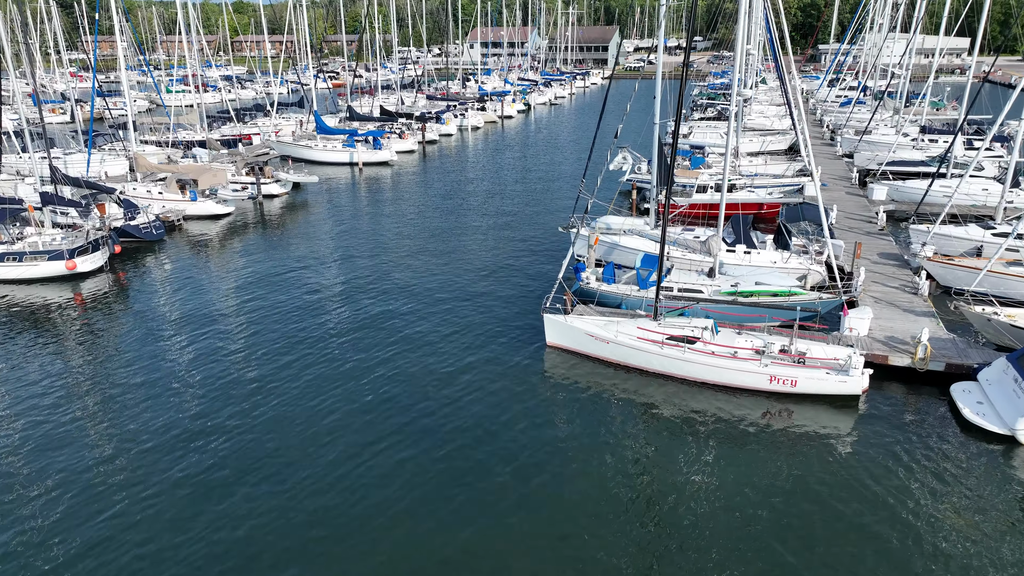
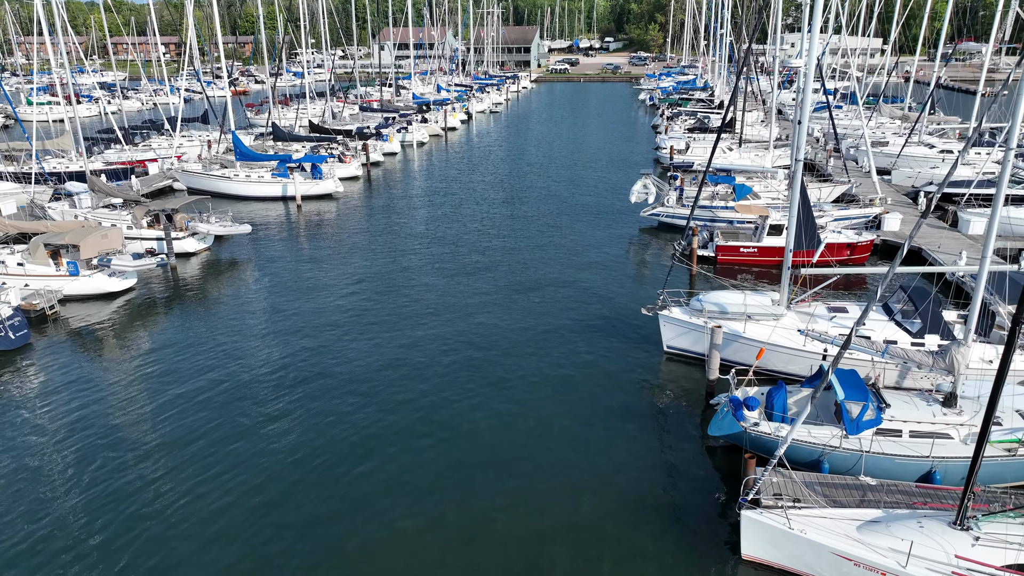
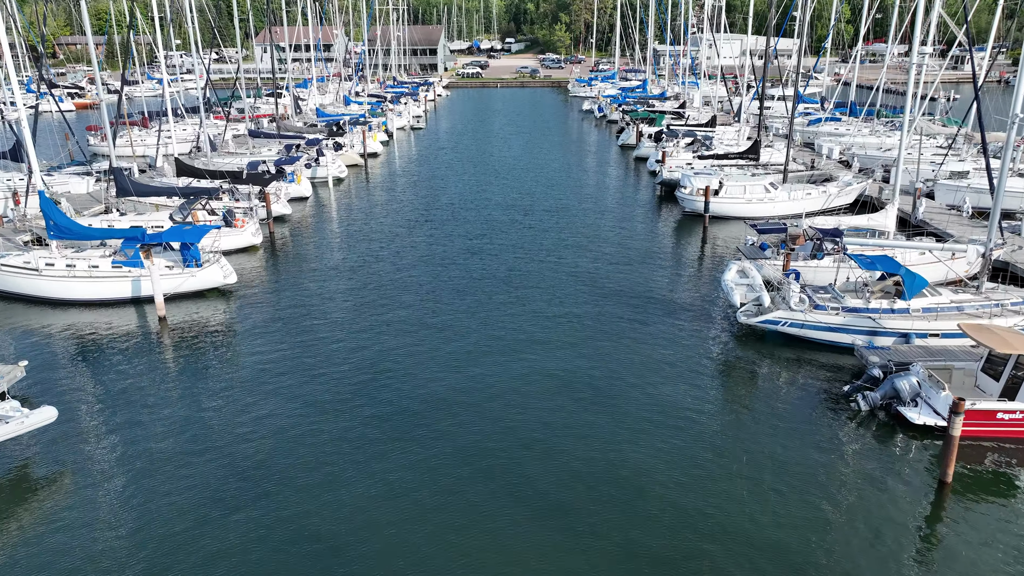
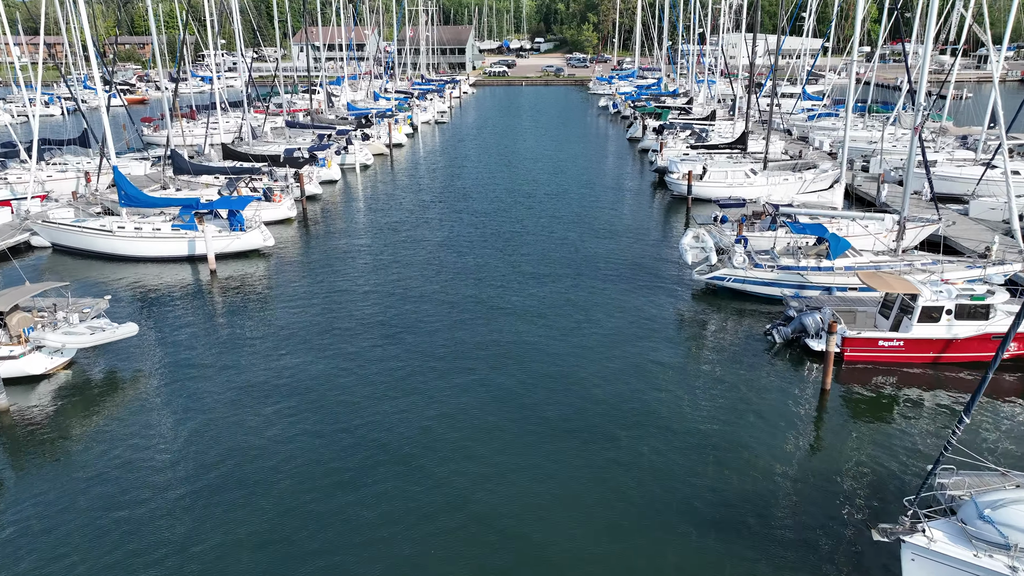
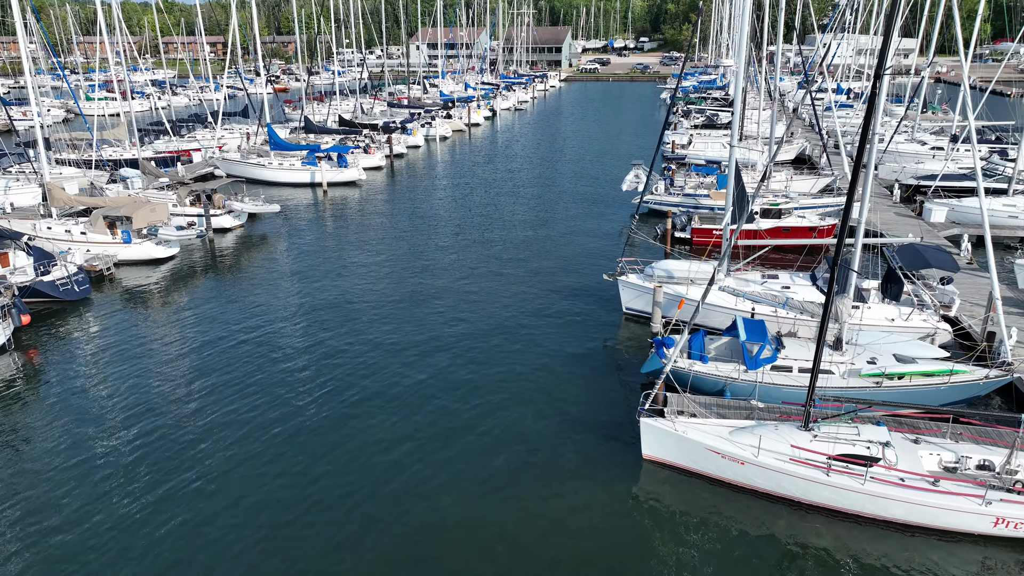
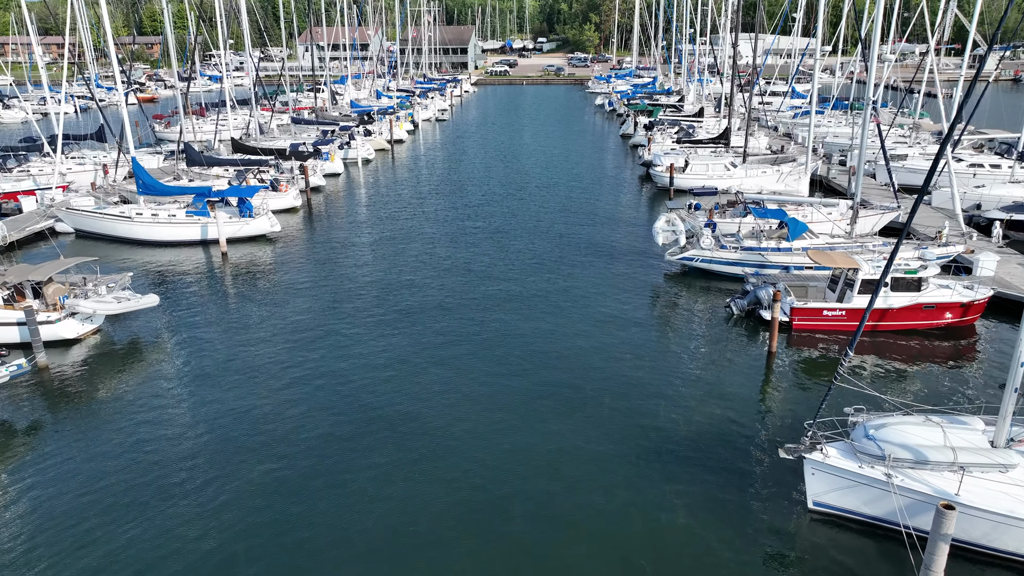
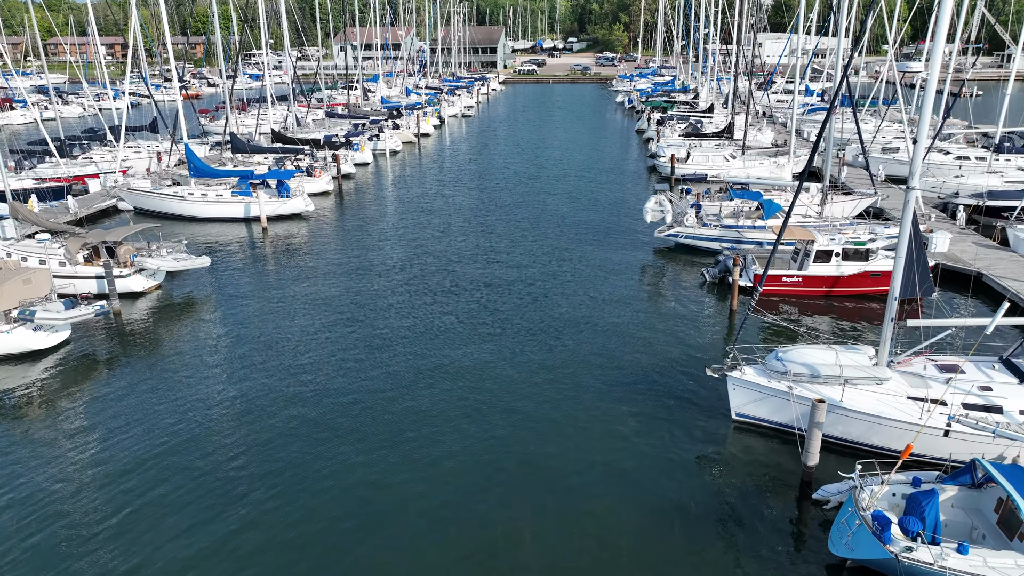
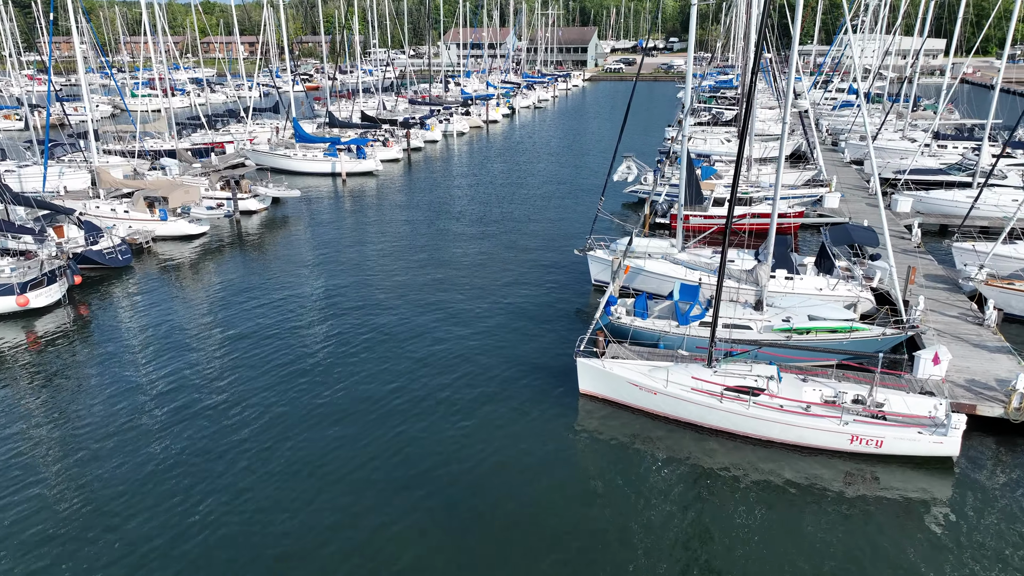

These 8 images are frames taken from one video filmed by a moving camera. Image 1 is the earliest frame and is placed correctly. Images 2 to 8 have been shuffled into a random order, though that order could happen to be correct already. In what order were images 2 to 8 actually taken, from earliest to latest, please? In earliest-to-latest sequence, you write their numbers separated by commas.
8, 5, 2, 7, 6, 4, 3
